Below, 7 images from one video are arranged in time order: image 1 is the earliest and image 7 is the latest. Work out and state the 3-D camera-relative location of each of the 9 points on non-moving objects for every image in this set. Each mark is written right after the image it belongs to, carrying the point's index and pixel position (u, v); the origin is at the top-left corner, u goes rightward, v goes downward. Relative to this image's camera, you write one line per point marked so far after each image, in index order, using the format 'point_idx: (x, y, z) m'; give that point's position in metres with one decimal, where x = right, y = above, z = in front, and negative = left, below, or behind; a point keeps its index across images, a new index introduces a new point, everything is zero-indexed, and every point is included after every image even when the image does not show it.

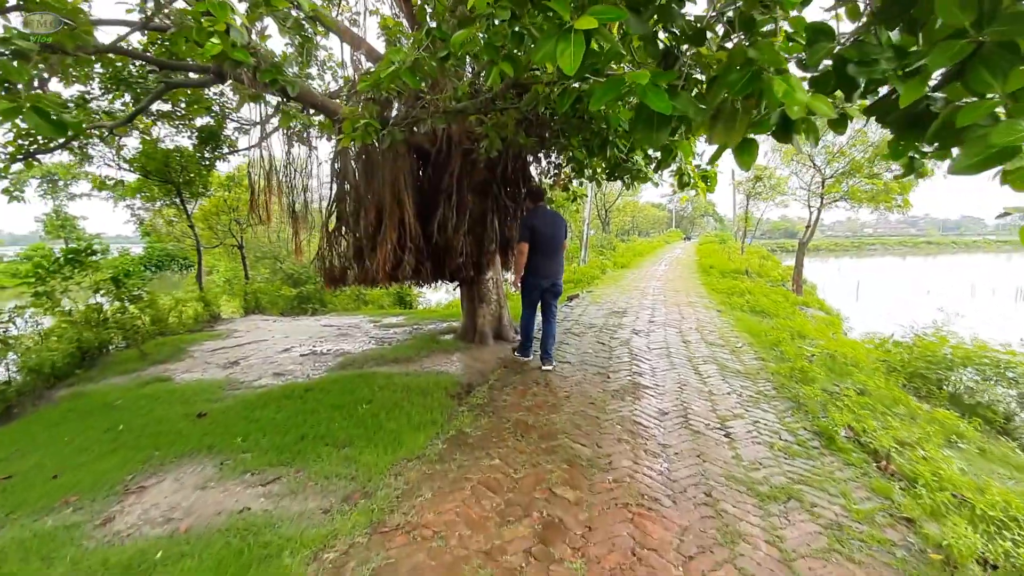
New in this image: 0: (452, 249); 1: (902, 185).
0: (-0.7, +0.5, +6.1) m
1: (+7.8, +2.1, +10.1) m
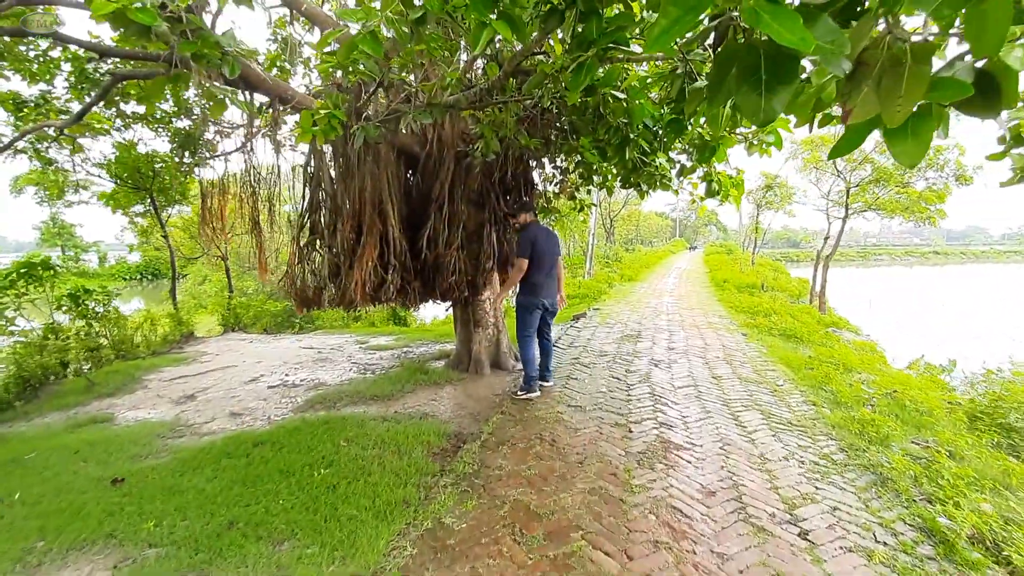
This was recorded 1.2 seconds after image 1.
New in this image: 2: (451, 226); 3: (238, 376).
0: (-0.7, +0.3, +5.3) m
1: (+7.8, +1.7, +9.3) m
2: (-0.7, +0.7, +5.4) m
3: (-3.1, -1.0, +5.8) m
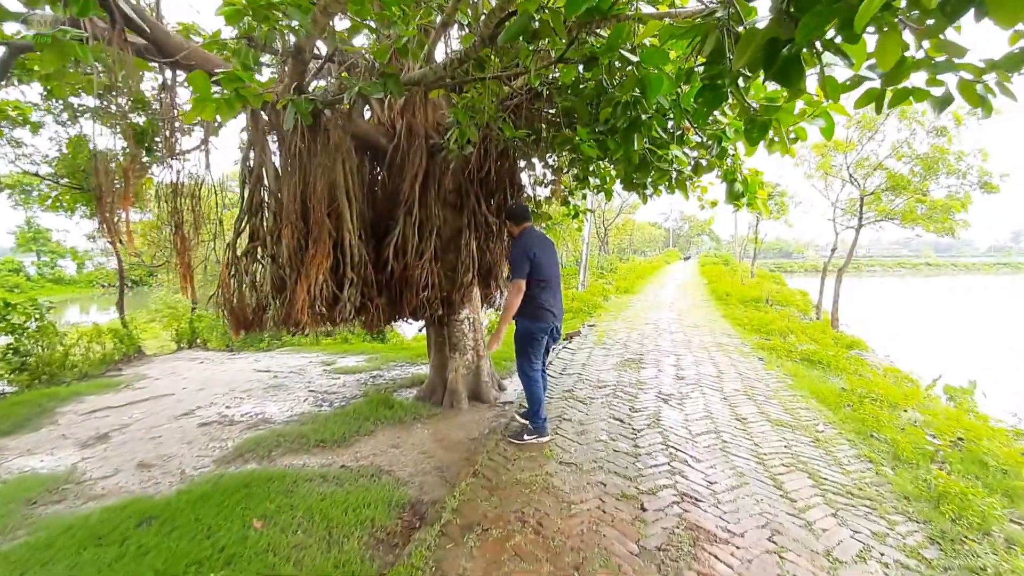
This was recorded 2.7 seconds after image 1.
0: (-0.9, +0.1, +4.5) m
1: (+7.6, +1.4, +8.6) m
2: (-0.8, +0.5, +4.6) m
3: (-3.3, -1.2, +4.9) m
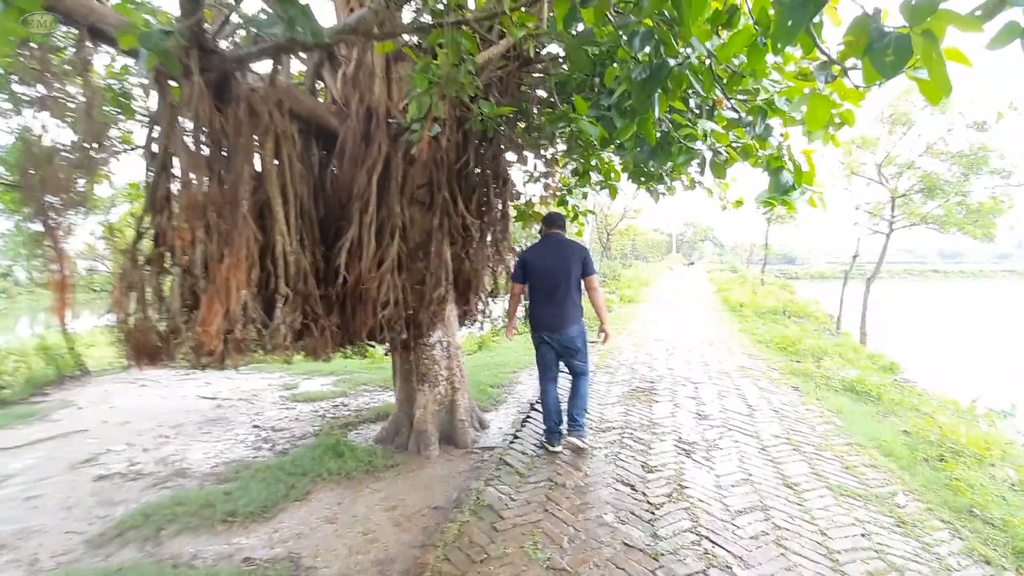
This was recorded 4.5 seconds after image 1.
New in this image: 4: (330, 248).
0: (-1.0, 0.0, +3.6) m
1: (+7.5, +1.2, +7.7) m
2: (-1.0, +0.4, +3.7) m
3: (-3.4, -1.3, +4.0) m
4: (-1.3, +0.3, +3.7) m
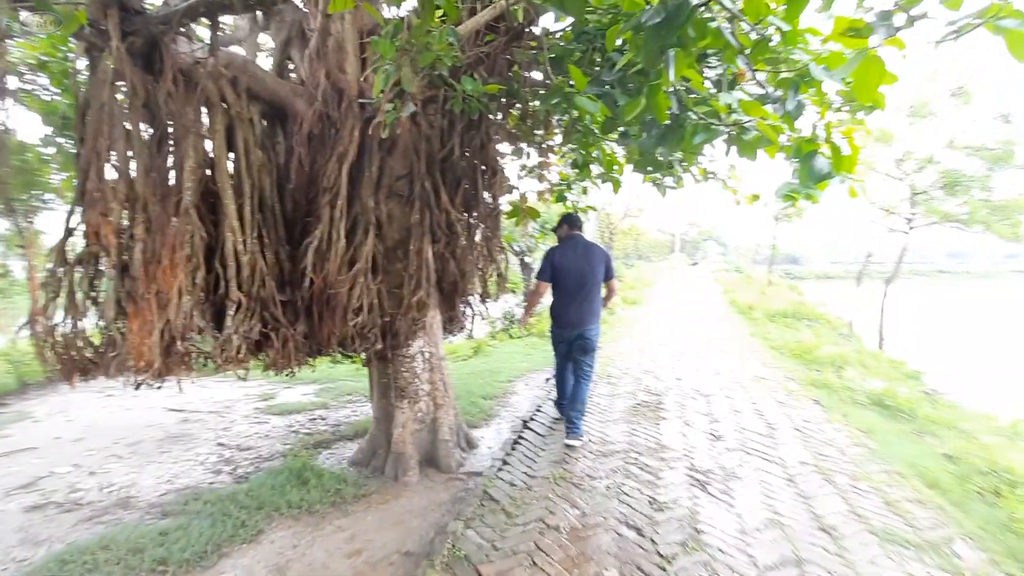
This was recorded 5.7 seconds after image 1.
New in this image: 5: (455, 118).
0: (-1.1, -0.1, +3.2) m
1: (+7.5, +1.2, +7.2) m
2: (-1.0, +0.4, +3.2) m
3: (-3.5, -1.3, +3.5) m
4: (-1.4, +0.3, +3.3) m
5: (-0.4, +1.1, +3.4) m
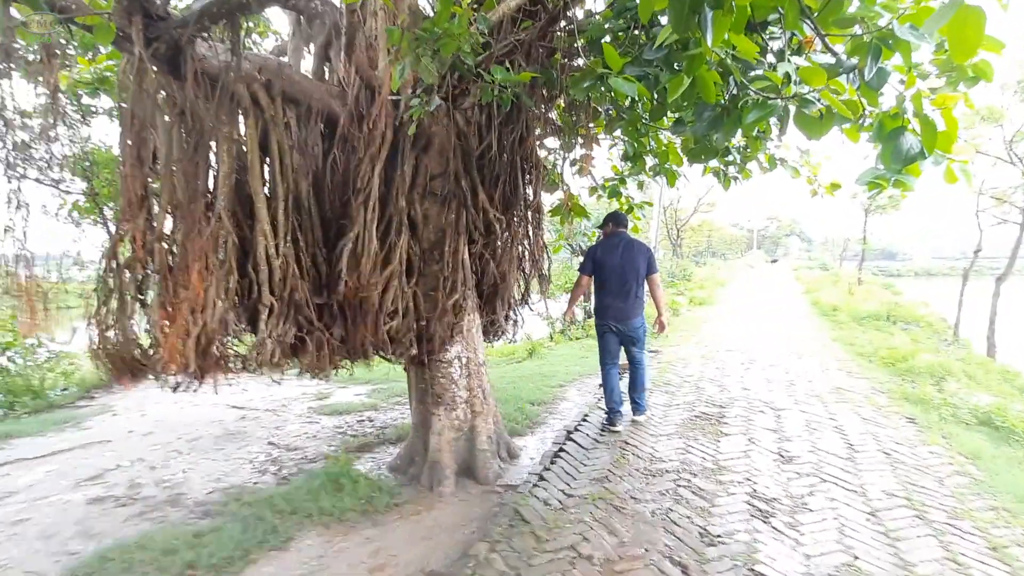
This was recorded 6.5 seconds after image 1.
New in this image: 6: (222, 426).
0: (-0.9, -0.1, +3.1) m
1: (+8.2, +1.2, +6.0) m
2: (-0.8, +0.3, +3.2) m
3: (-3.2, -1.3, +3.8) m
4: (-1.1, +0.2, +3.3) m
5: (-0.1, +1.1, +3.2) m
6: (-2.6, -1.2, +4.6) m
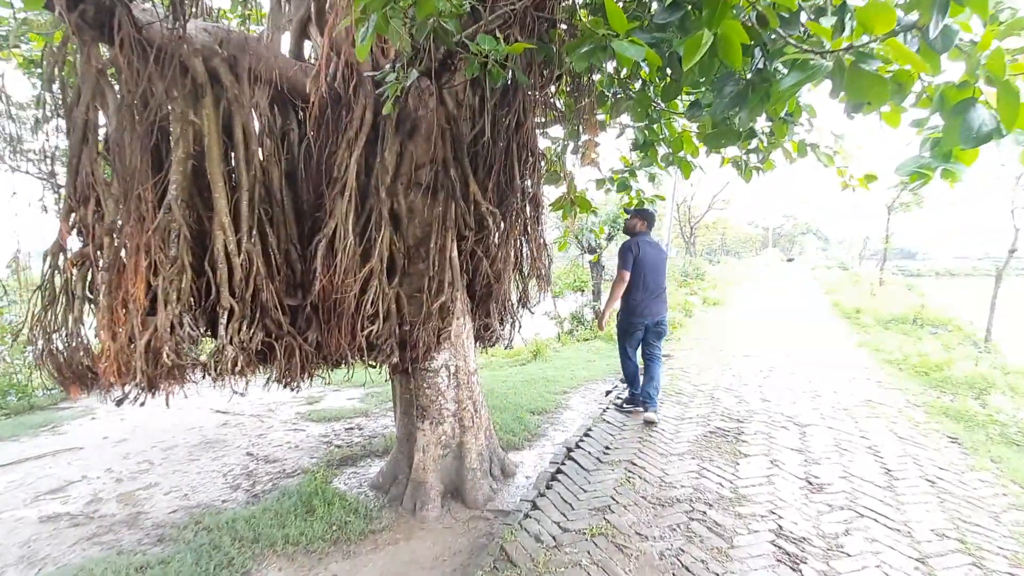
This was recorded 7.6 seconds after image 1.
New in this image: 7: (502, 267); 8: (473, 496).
0: (-0.9, -0.1, +2.8) m
1: (+8.2, +1.2, +5.5) m
2: (-0.8, +0.3, +2.8) m
3: (-3.2, -1.3, +3.5) m
4: (-1.2, +0.2, +2.9) m
5: (-0.2, +1.1, +2.9) m
6: (-2.6, -1.2, +4.3) m
7: (-0.1, +0.1, +3.2) m
8: (-0.2, -1.2, +3.0) m
